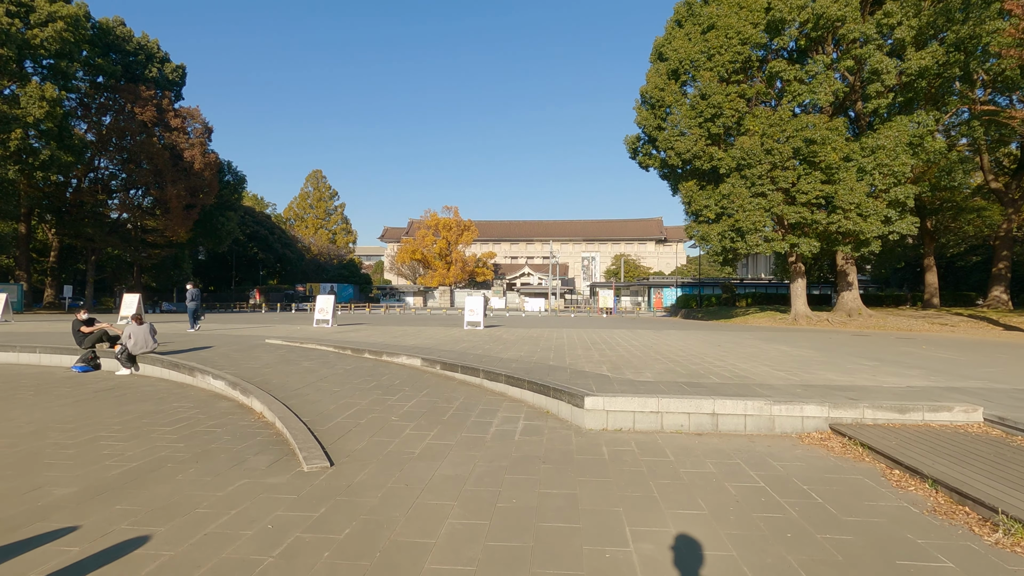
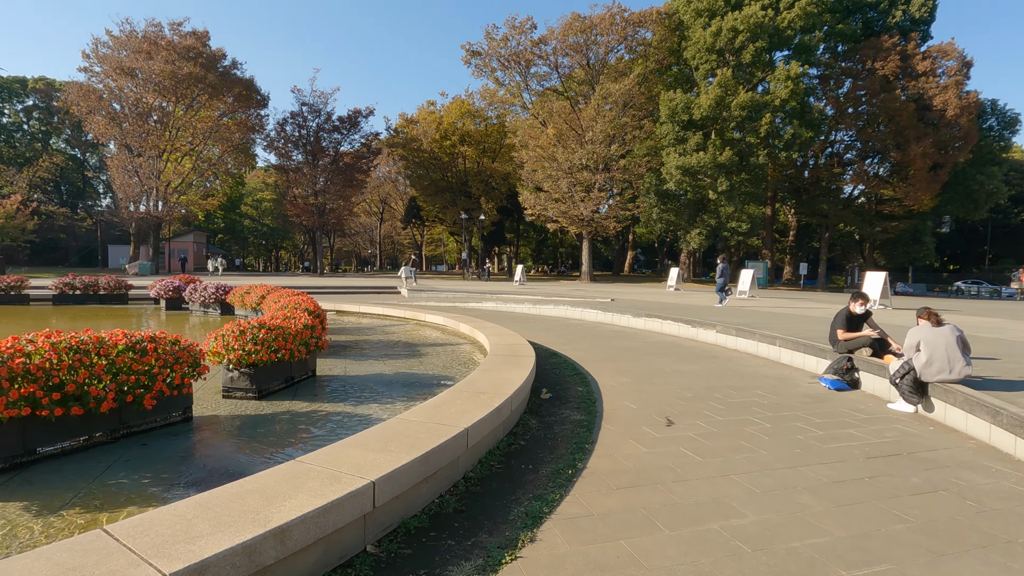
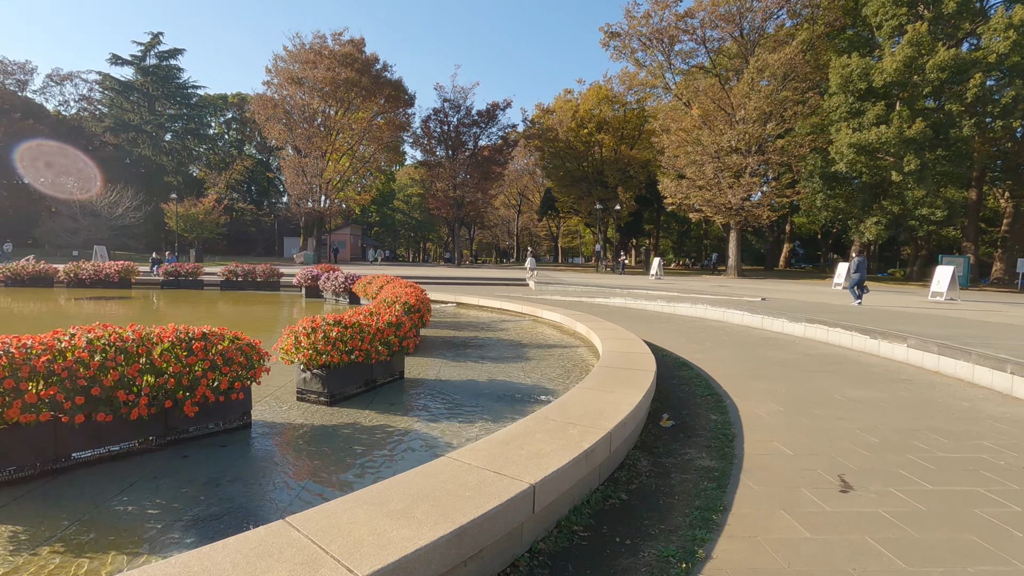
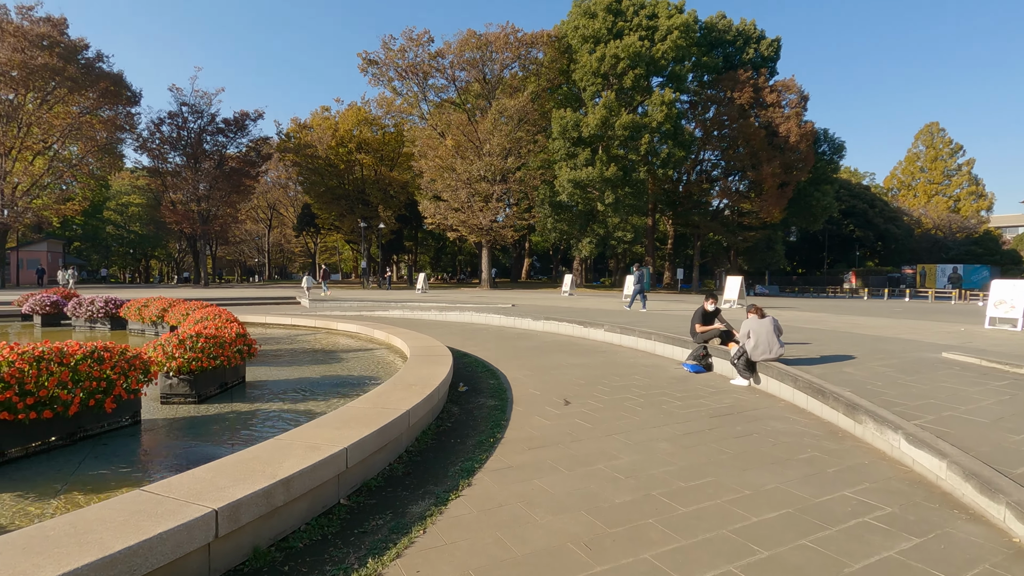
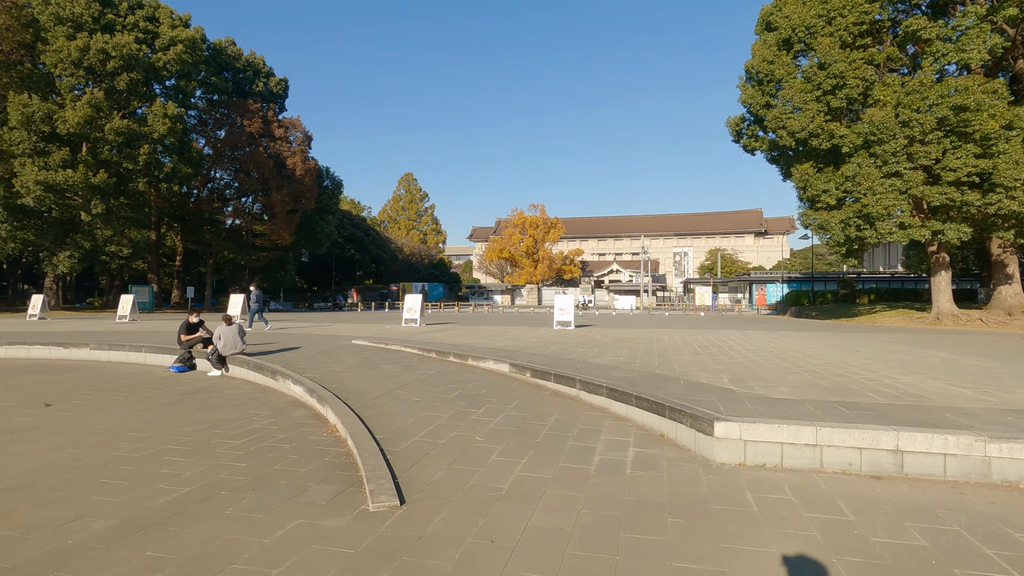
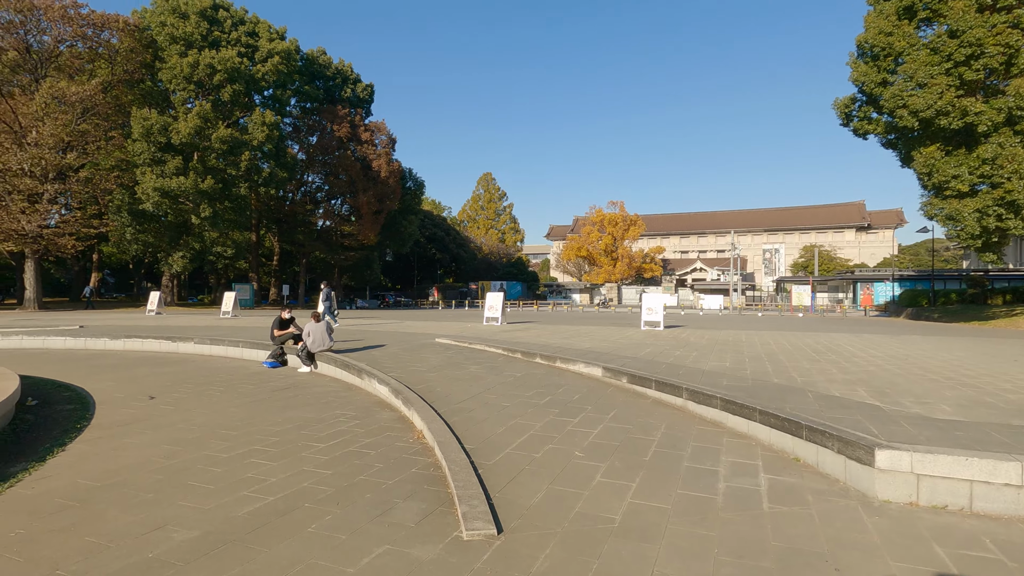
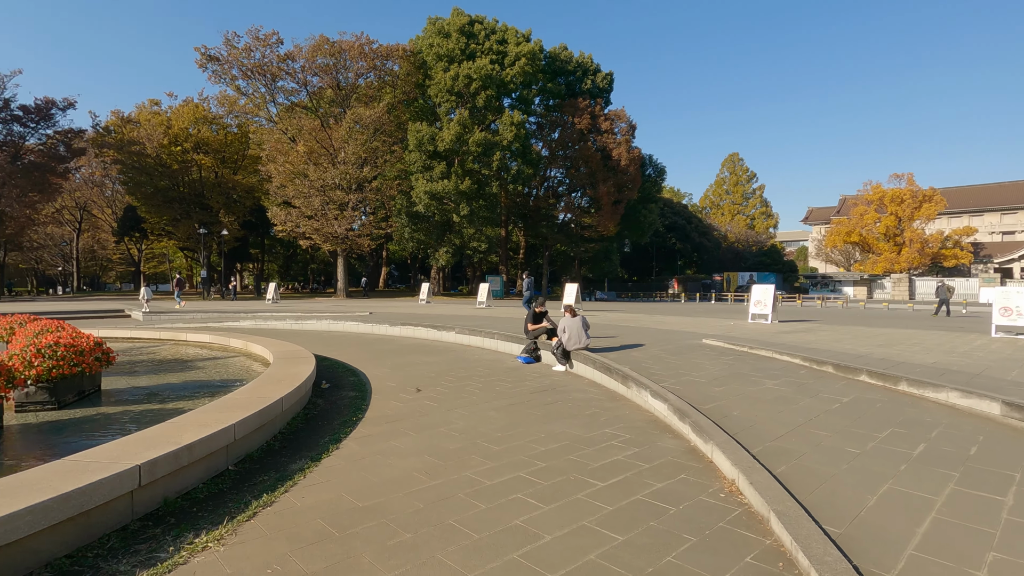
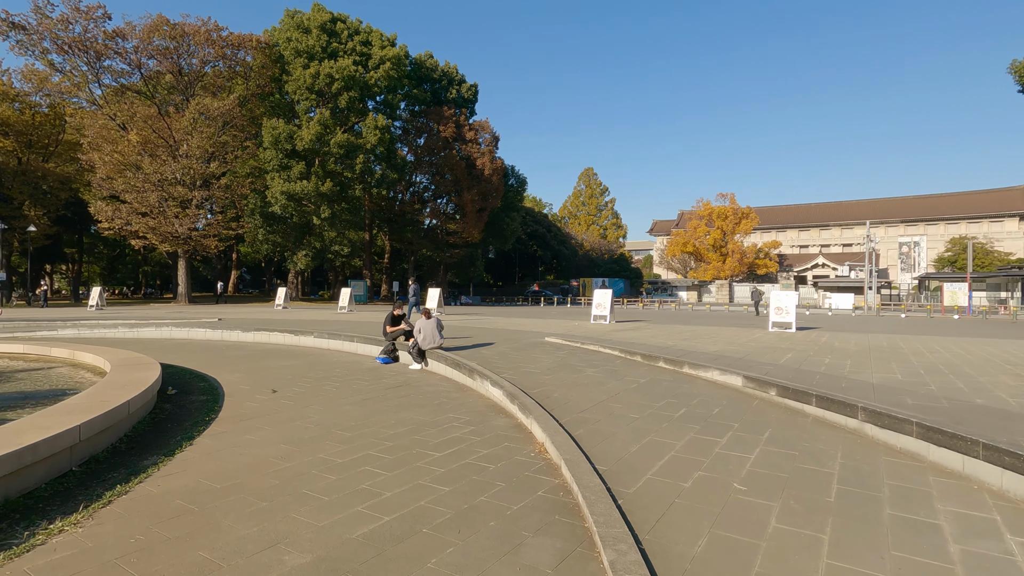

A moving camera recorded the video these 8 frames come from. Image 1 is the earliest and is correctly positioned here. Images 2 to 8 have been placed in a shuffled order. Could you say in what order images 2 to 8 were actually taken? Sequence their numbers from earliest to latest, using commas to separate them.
5, 6, 8, 7, 4, 2, 3
